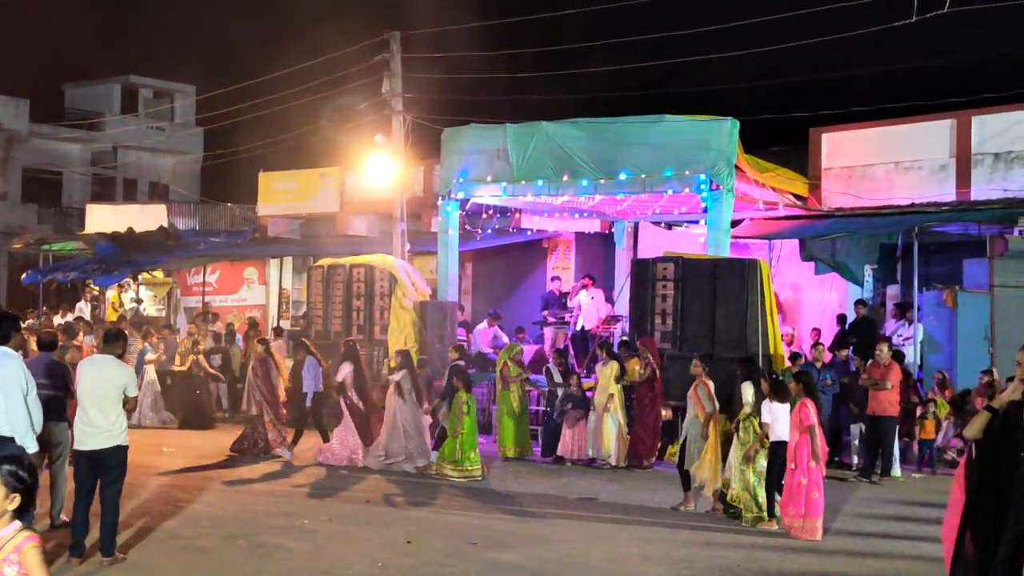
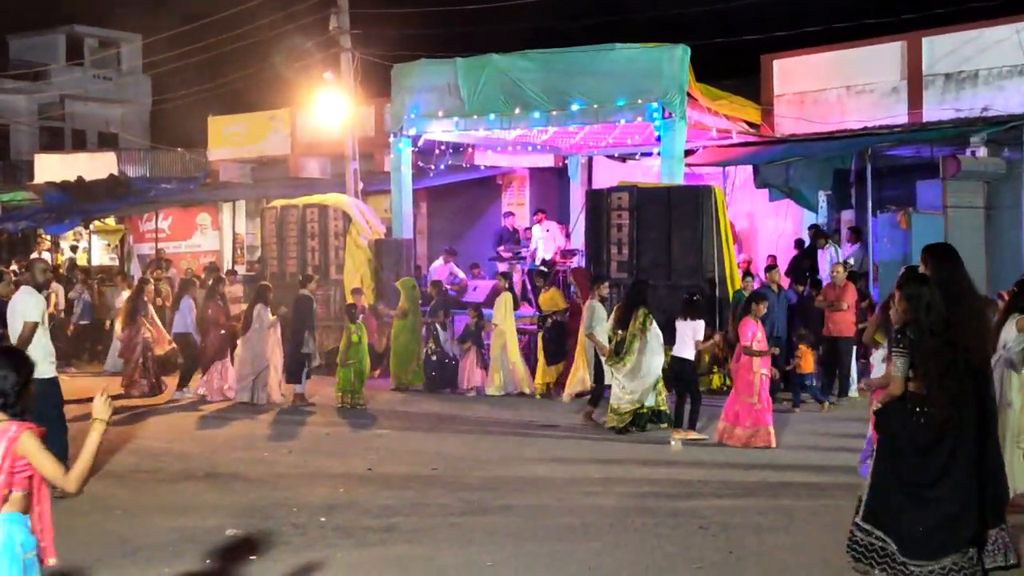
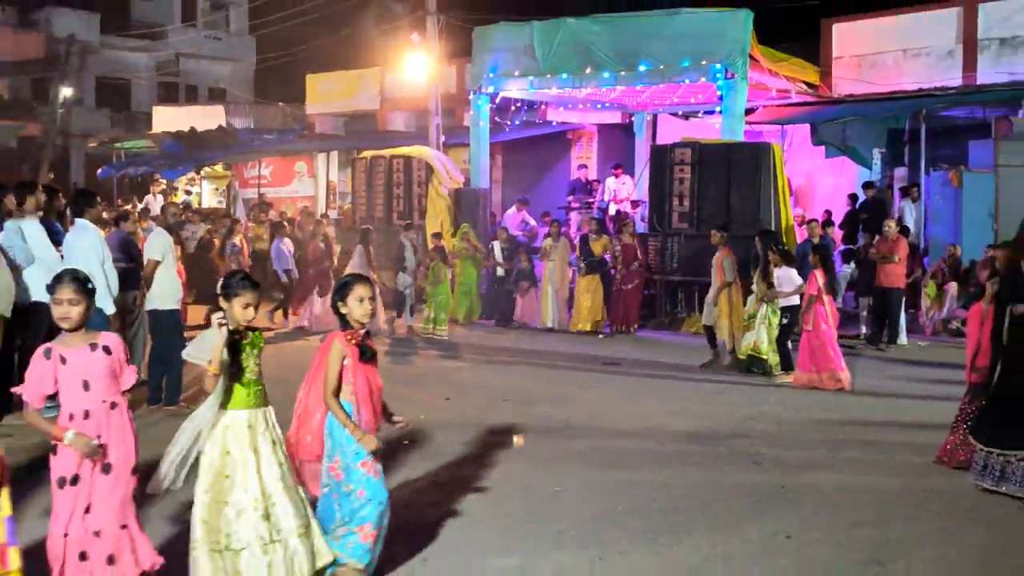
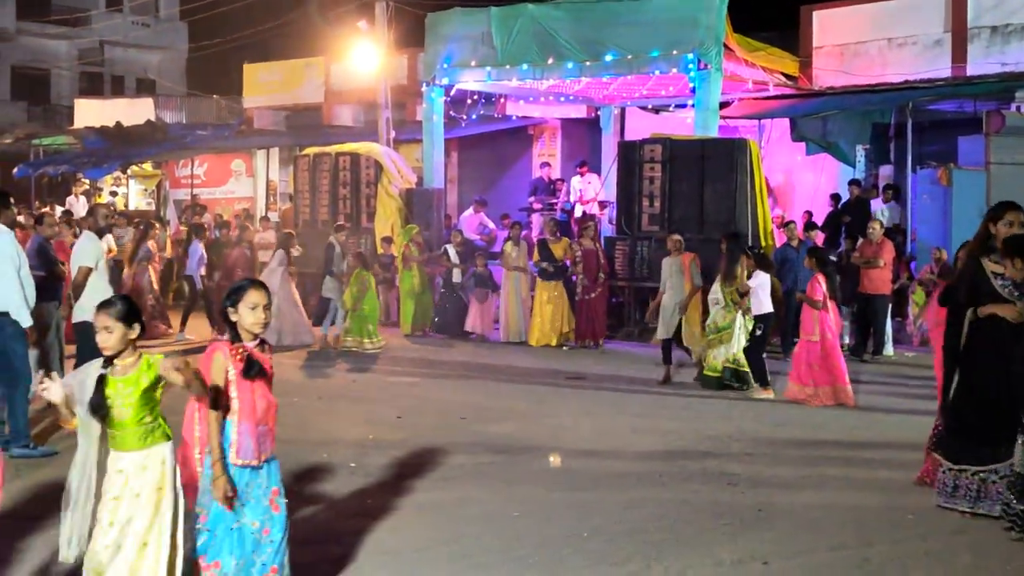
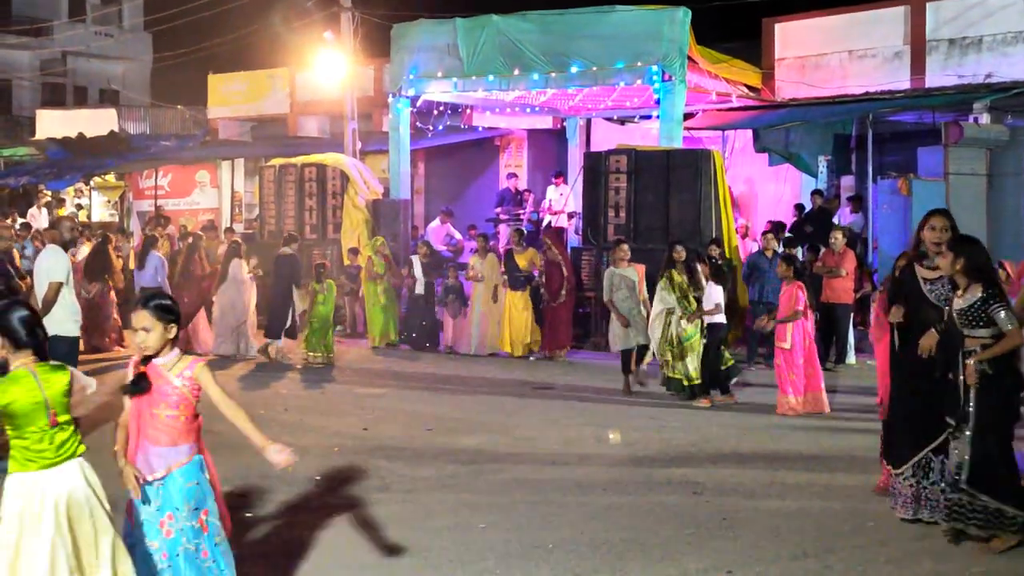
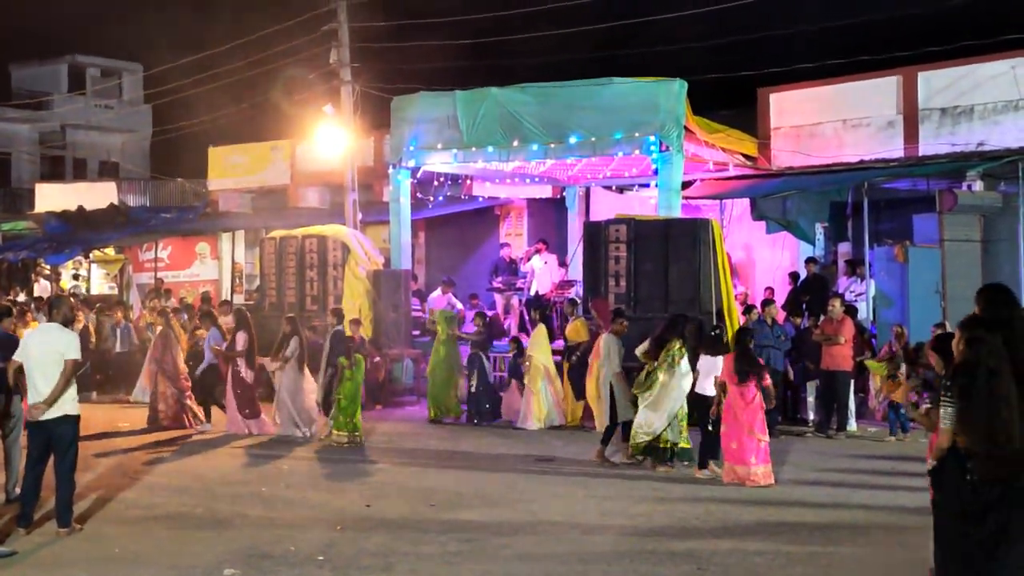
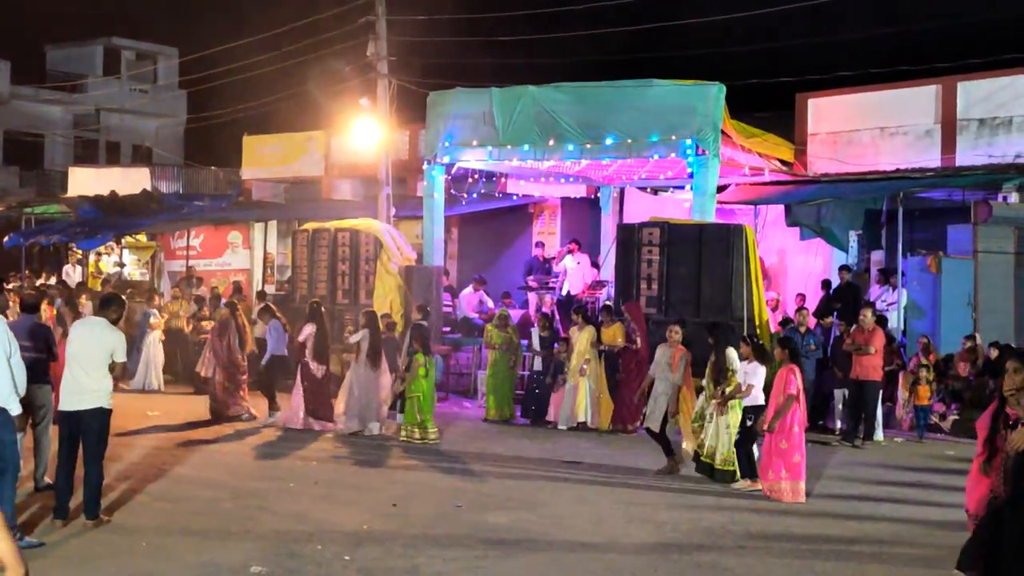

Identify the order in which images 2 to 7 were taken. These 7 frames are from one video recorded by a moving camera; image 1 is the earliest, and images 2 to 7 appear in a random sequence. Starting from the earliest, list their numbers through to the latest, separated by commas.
7, 6, 2, 5, 4, 3
